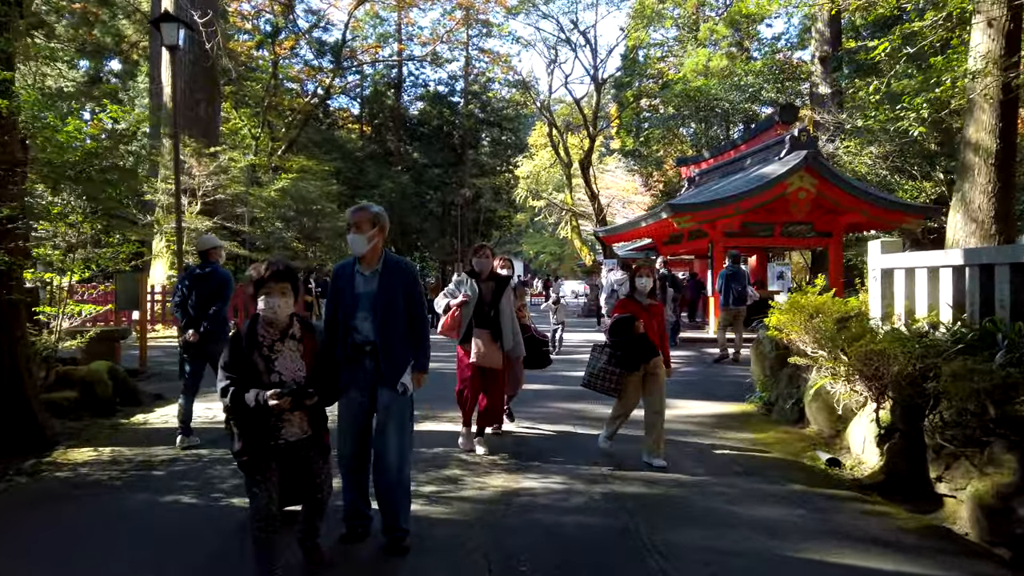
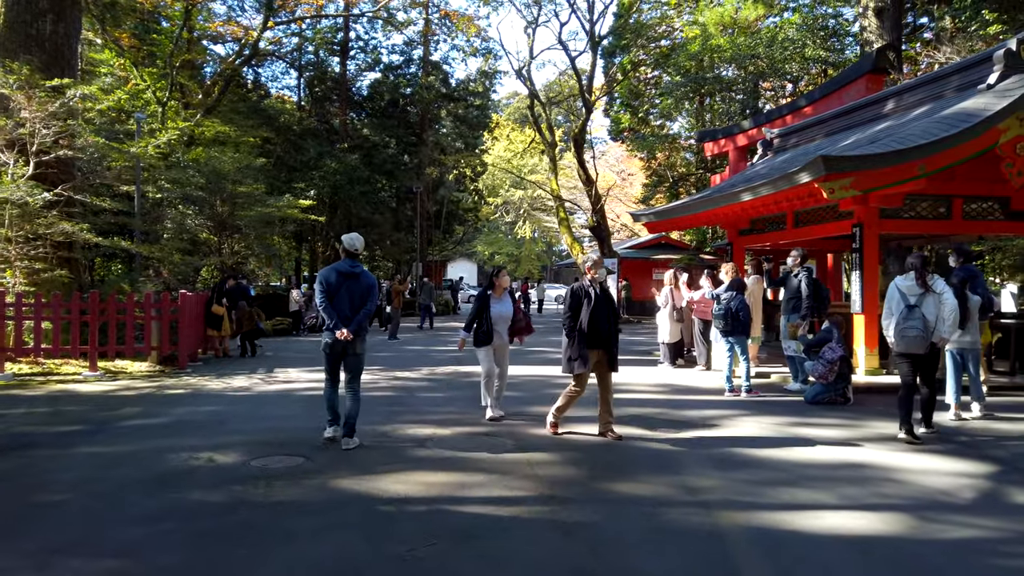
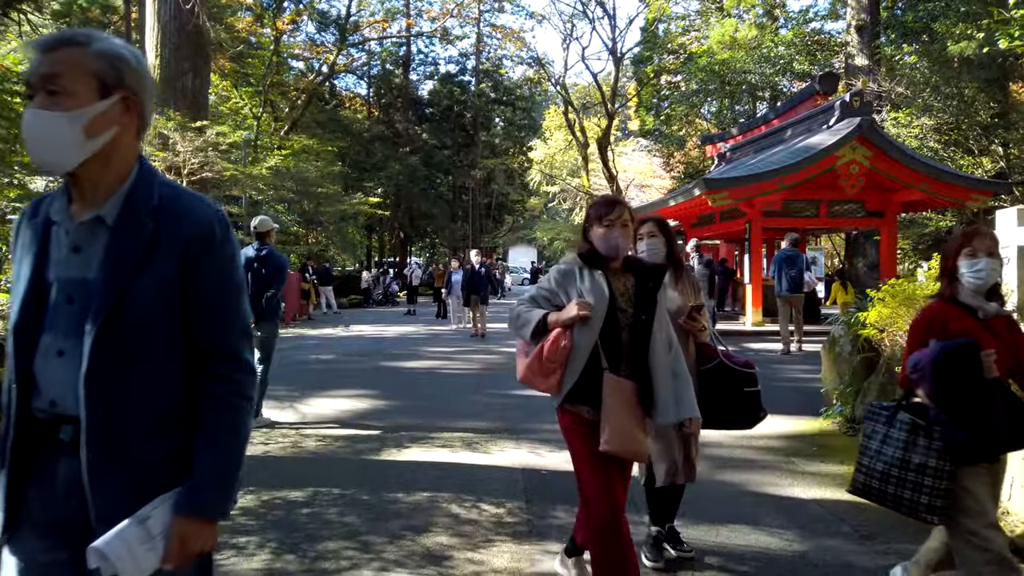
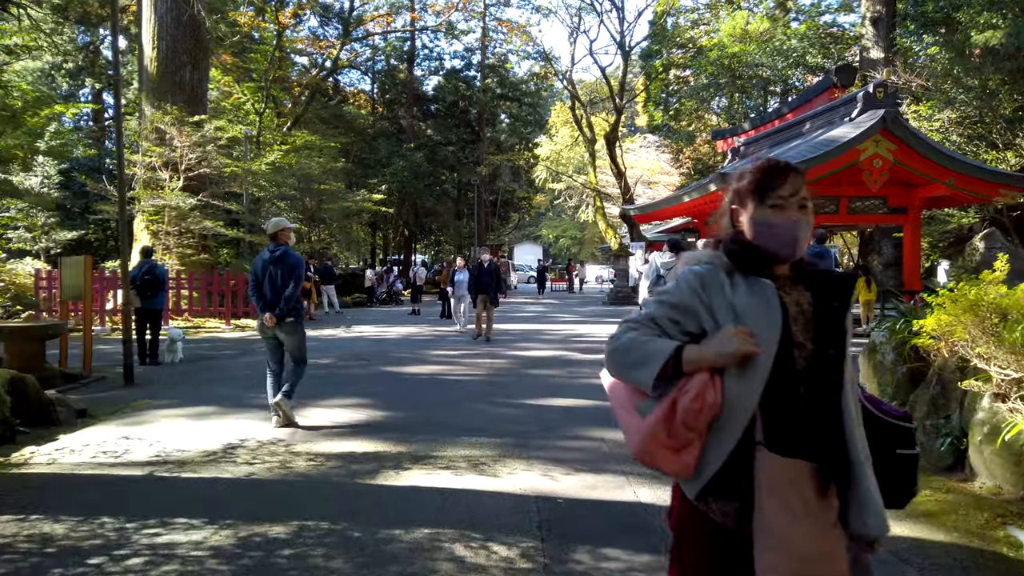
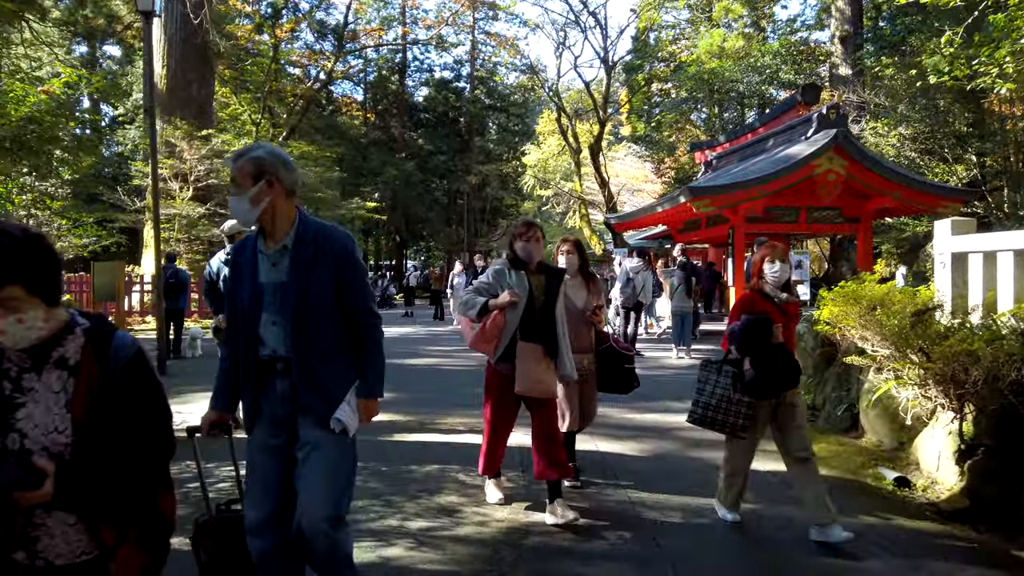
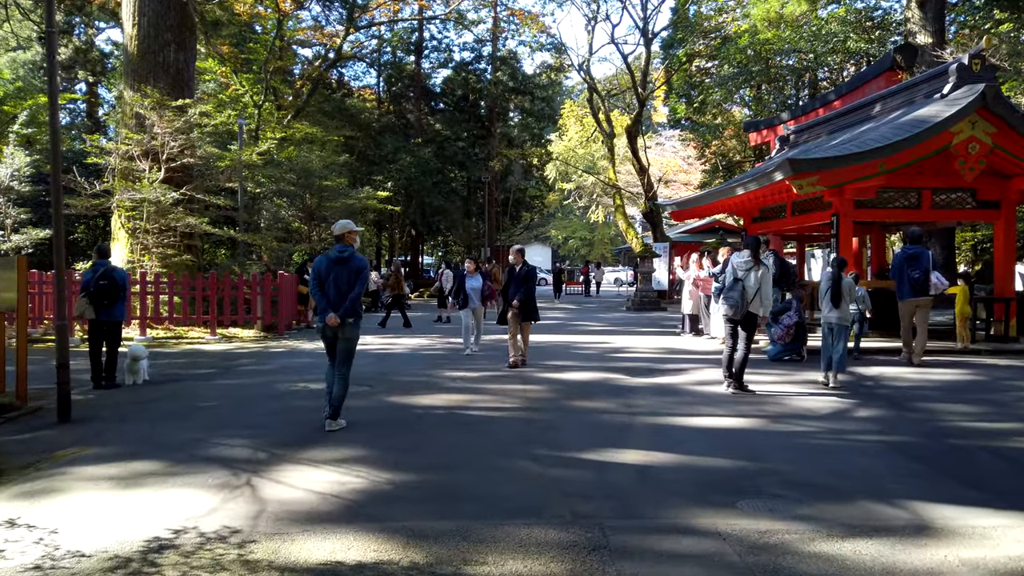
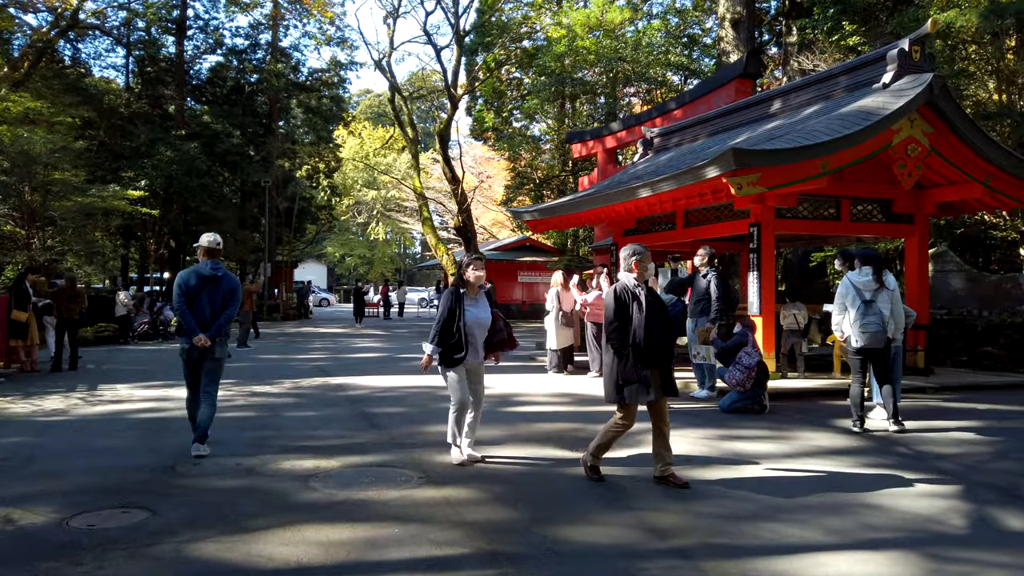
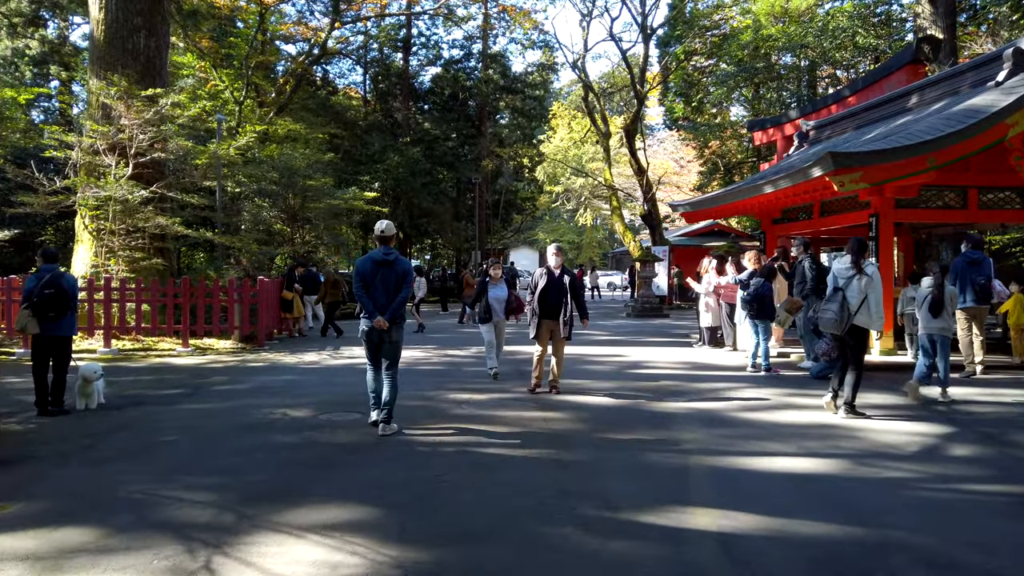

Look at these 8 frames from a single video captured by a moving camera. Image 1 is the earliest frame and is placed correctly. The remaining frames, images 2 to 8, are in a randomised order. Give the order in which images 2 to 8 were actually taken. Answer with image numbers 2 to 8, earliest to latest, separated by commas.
5, 3, 4, 6, 8, 2, 7
